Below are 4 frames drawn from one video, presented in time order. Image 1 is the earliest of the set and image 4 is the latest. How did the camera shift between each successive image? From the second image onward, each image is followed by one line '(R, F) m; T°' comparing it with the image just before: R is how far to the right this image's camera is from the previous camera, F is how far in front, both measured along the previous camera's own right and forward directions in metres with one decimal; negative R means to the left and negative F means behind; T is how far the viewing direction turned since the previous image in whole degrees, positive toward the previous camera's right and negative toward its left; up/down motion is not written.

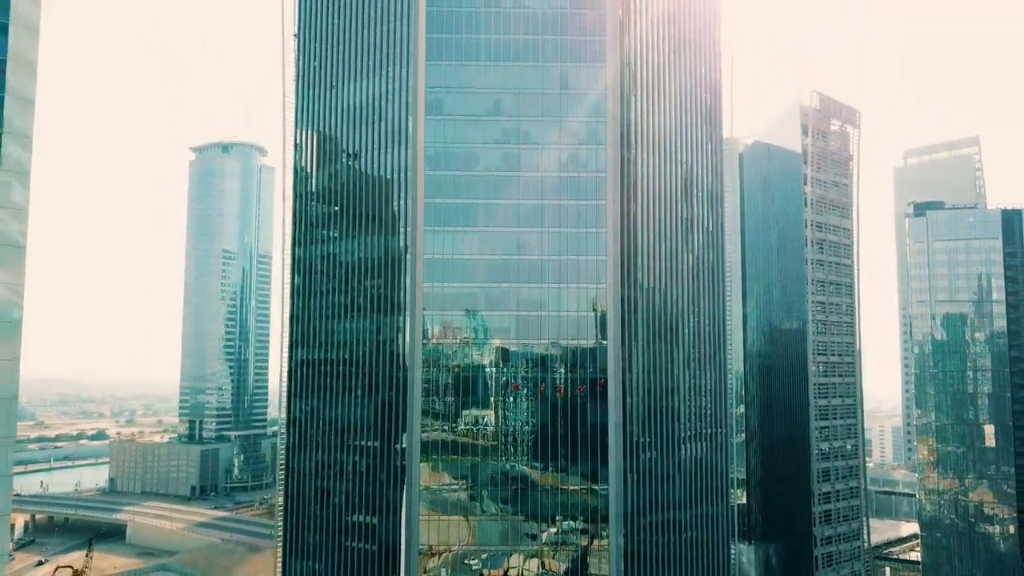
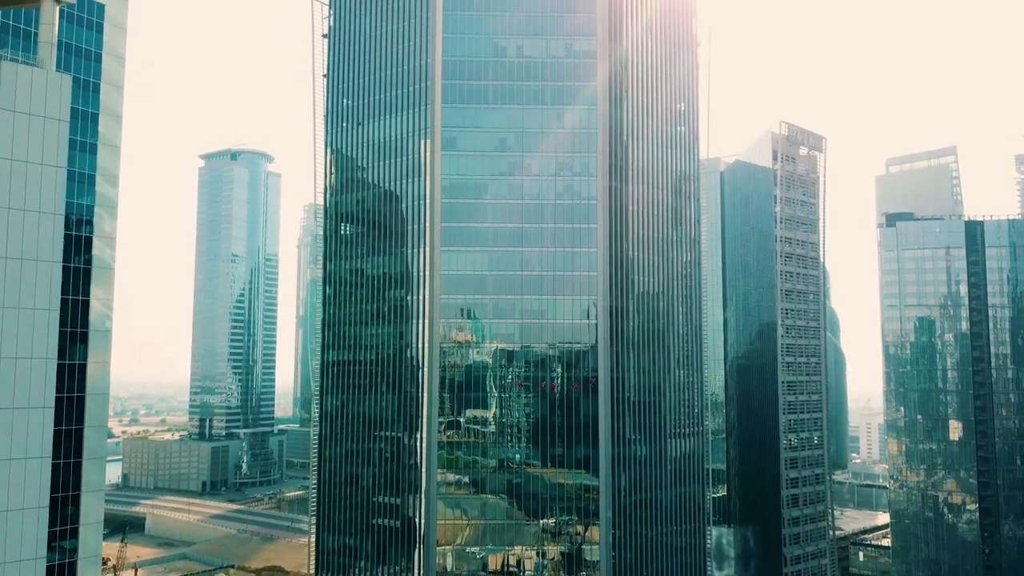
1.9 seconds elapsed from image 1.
(-1.2, -15.1) m; 0°
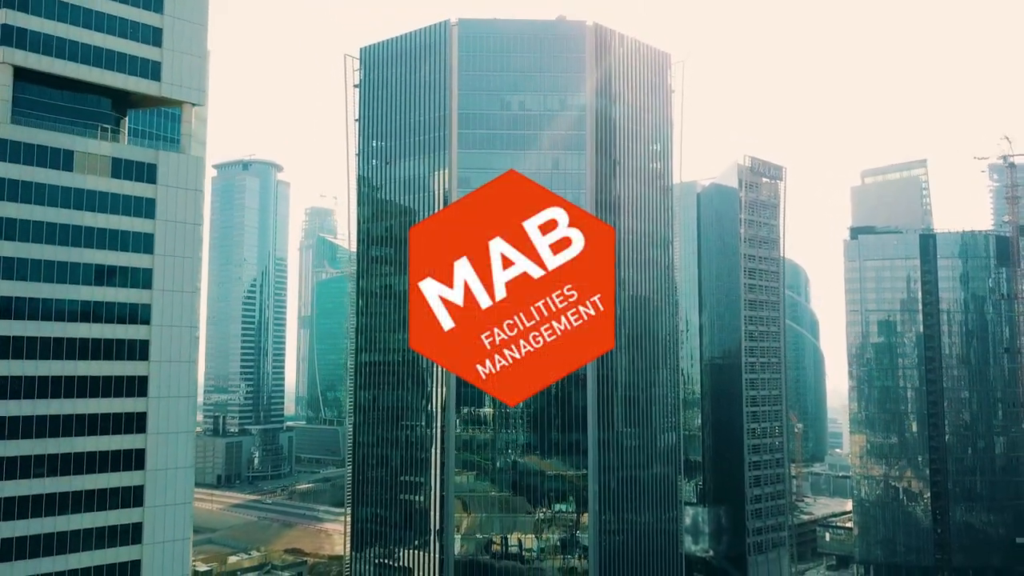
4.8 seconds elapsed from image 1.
(-1.5, -22.6) m; 0°
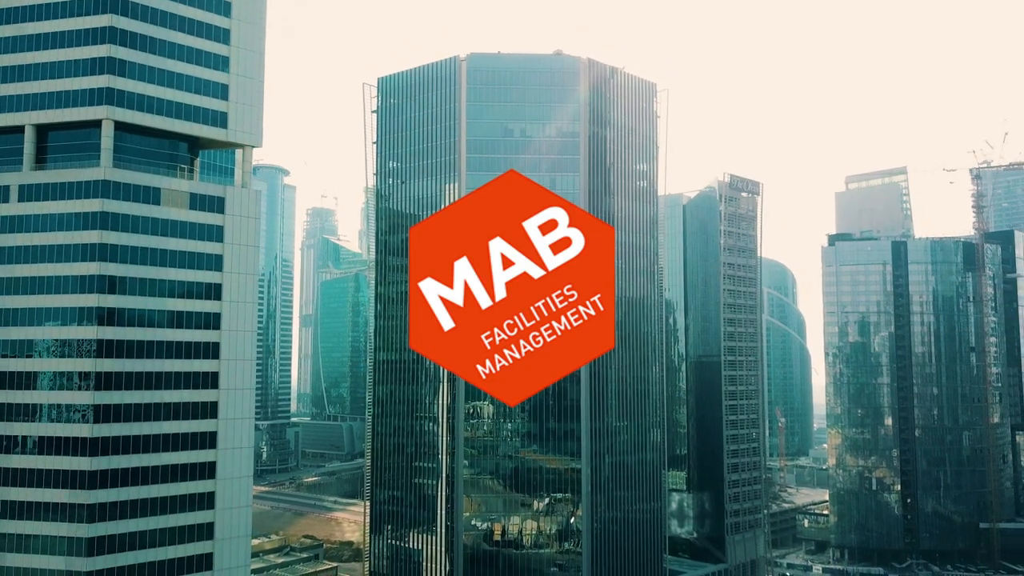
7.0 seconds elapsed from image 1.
(-1.1, -16.6) m; 0°
